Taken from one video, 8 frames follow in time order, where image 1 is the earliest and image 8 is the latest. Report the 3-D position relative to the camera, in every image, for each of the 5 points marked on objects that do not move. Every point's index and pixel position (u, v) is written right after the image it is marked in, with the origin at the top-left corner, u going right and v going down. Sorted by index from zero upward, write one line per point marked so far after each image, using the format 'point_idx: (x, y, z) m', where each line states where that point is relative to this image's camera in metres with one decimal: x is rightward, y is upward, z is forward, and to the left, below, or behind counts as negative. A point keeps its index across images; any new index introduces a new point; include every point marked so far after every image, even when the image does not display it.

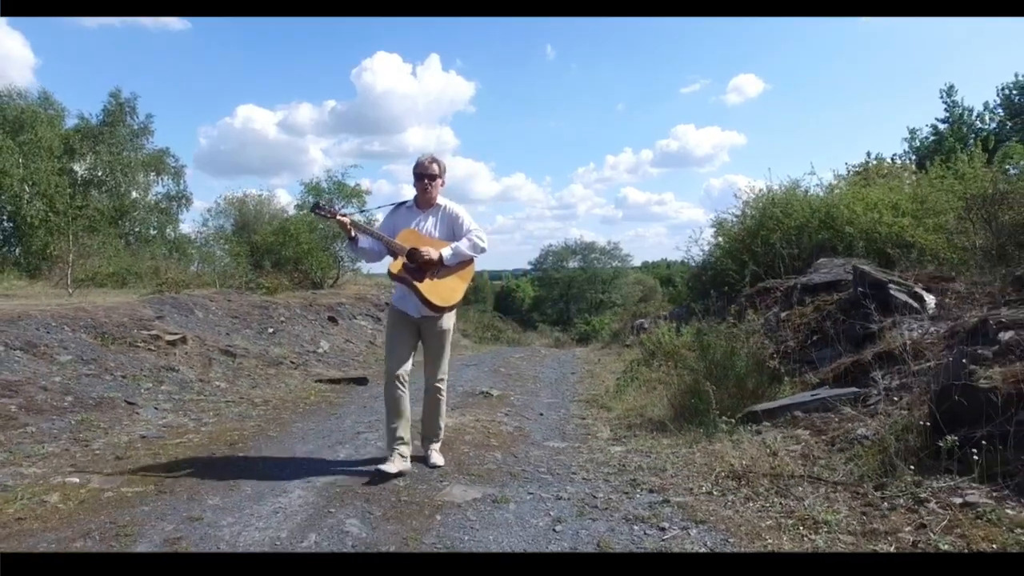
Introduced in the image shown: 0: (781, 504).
0: (+2.1, -1.6, +4.4) m
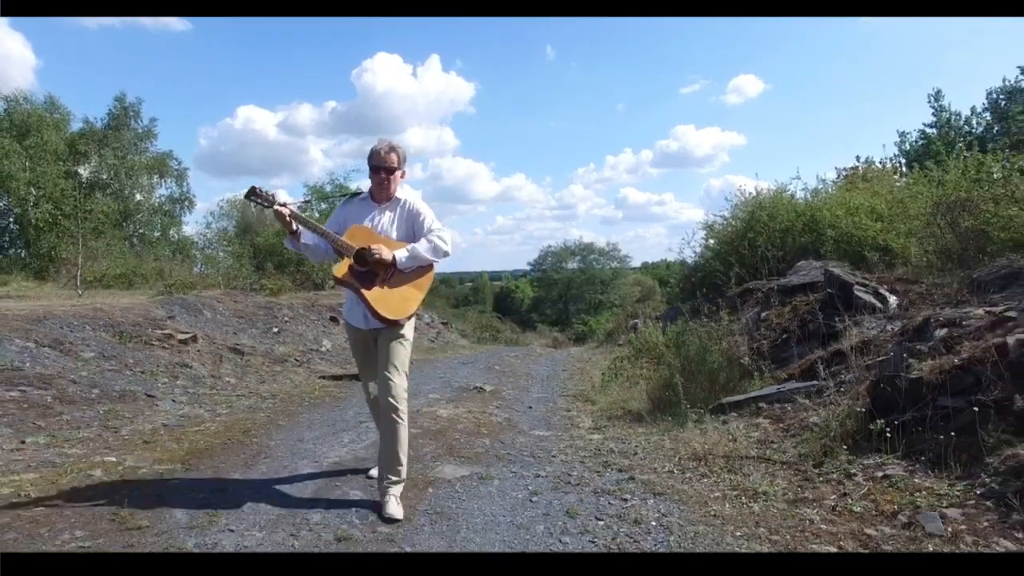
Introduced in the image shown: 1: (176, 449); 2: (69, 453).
0: (+1.9, -1.6, +5.0) m
1: (-3.5, -1.7, +6.0) m
2: (-4.4, -1.6, +5.6) m
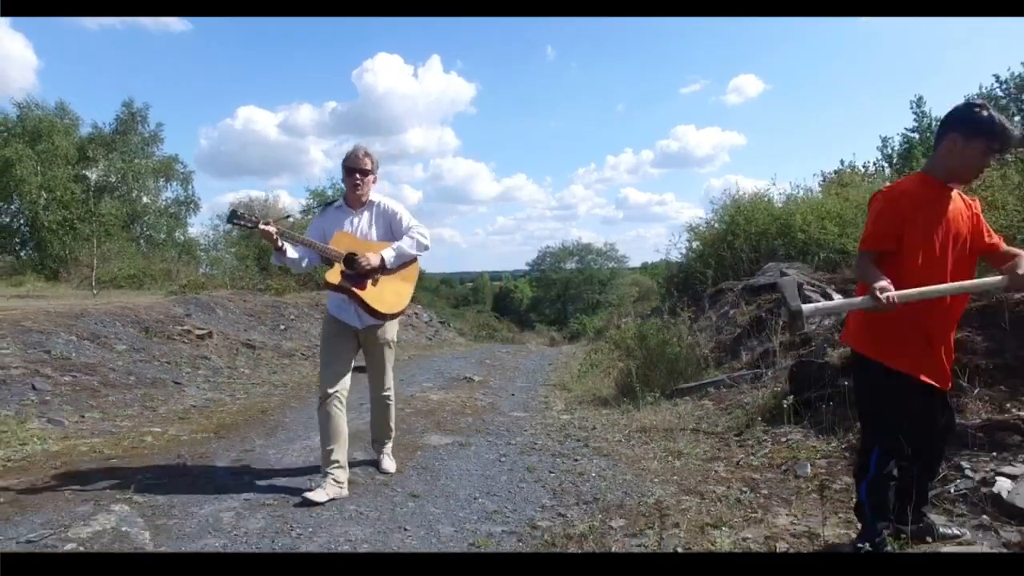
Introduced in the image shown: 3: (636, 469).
0: (+1.6, -1.6, +6.1) m
1: (-3.8, -1.7, +7.1) m
2: (-4.6, -1.6, +6.7) m
3: (+1.1, -1.7, +5.4) m
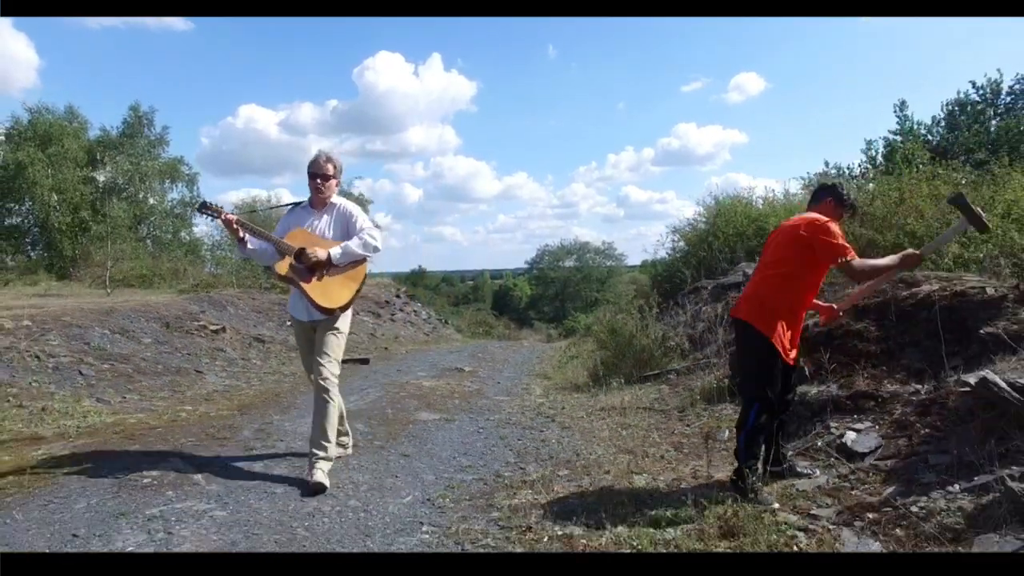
0: (+1.3, -1.6, +7.2) m
1: (-4.1, -1.7, +8.2) m
2: (-4.9, -1.6, +7.9) m
3: (+0.8, -1.7, +6.5) m
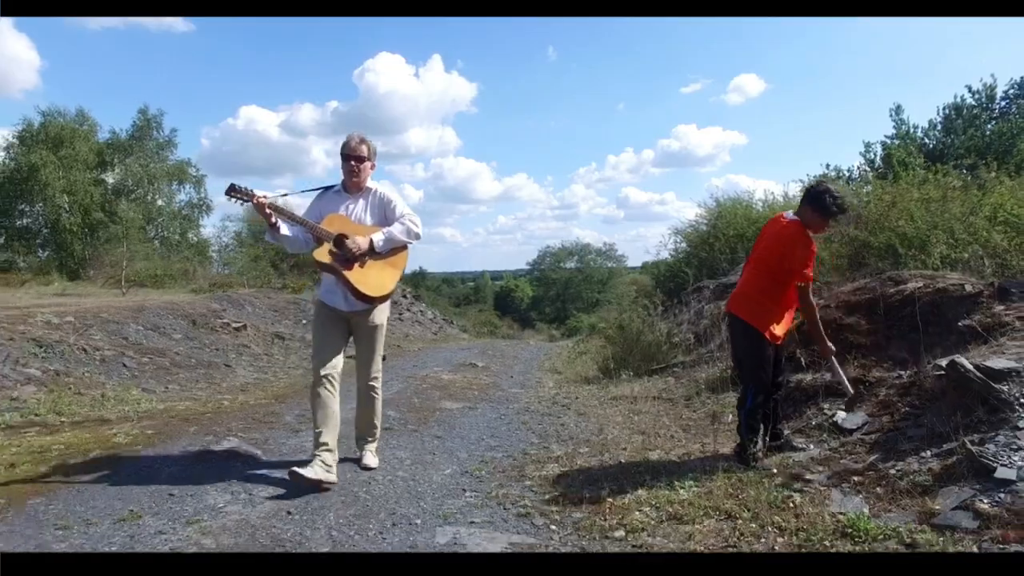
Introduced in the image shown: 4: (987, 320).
0: (+1.6, -1.6, +7.8) m
1: (-3.8, -1.6, +8.8) m
2: (-4.7, -1.6, +8.4) m
3: (+1.1, -1.6, +7.1) m
4: (+4.8, -0.3, +5.7) m
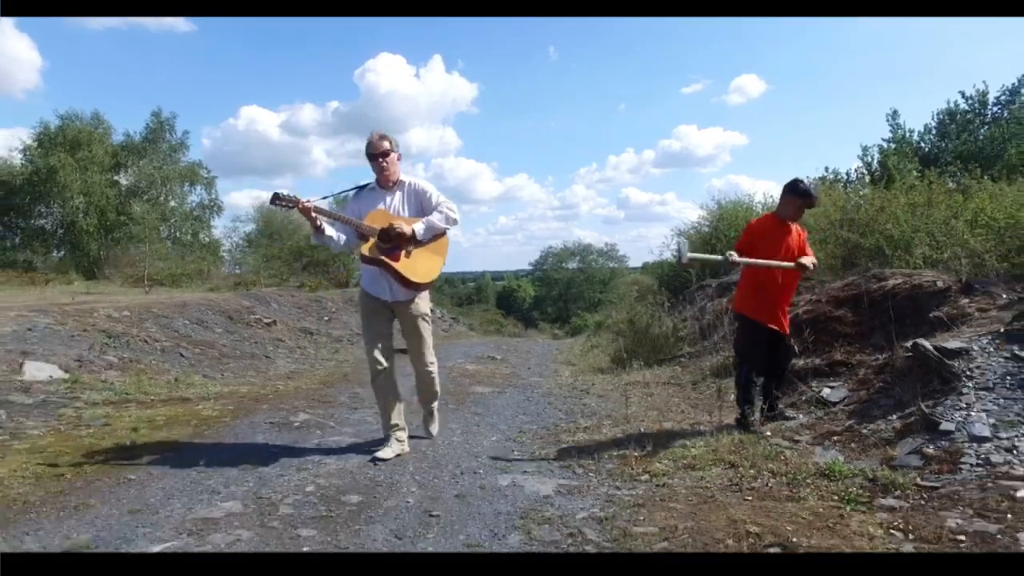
0: (+2.0, -1.5, +8.8) m
1: (-3.4, -1.6, +9.7) m
2: (-4.3, -1.5, +9.4) m
3: (+1.5, -1.6, +8.0) m
4: (+5.1, -0.3, +6.6) m
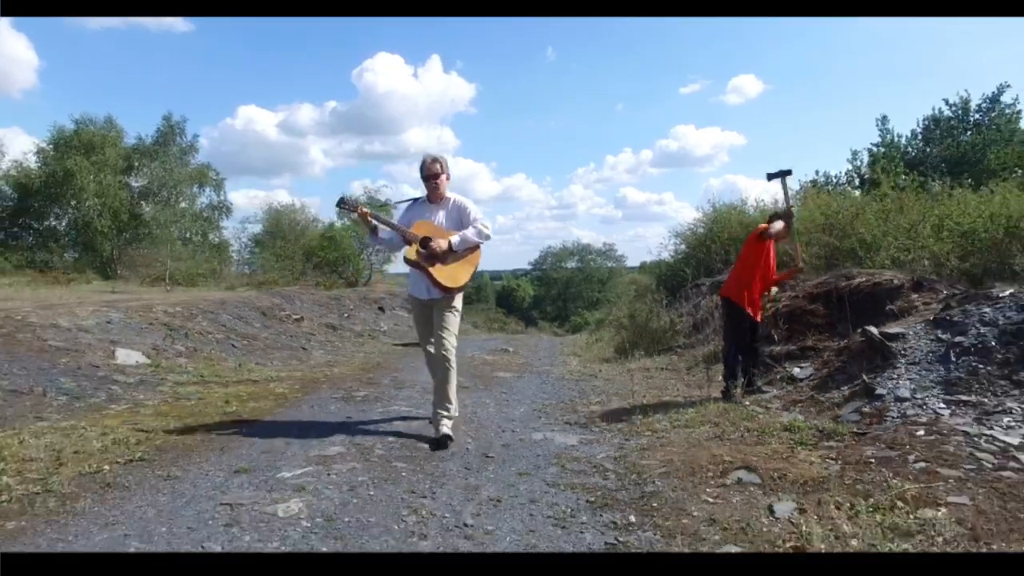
0: (+2.3, -1.5, +10.0) m
1: (-3.1, -1.5, +11.0) m
2: (-4.0, -1.5, +10.6) m
3: (+1.8, -1.5, +9.3) m
4: (+5.5, -0.2, +7.9) m
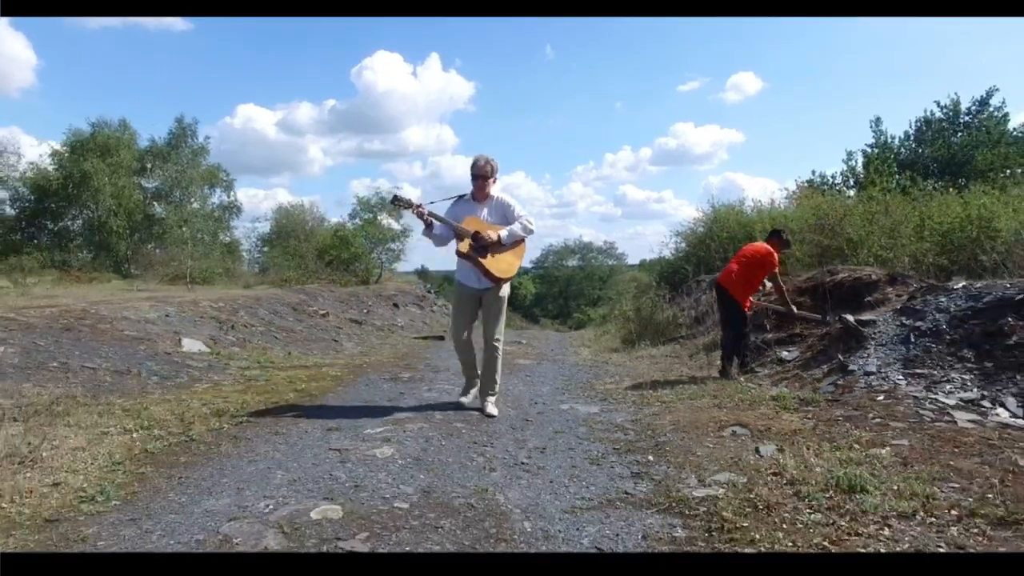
0: (+2.7, -1.4, +11.1) m
1: (-2.8, -1.5, +12.1) m
2: (-3.6, -1.4, +11.7) m
3: (+2.2, -1.5, +10.4) m
4: (+5.9, -0.1, +9.0) m
